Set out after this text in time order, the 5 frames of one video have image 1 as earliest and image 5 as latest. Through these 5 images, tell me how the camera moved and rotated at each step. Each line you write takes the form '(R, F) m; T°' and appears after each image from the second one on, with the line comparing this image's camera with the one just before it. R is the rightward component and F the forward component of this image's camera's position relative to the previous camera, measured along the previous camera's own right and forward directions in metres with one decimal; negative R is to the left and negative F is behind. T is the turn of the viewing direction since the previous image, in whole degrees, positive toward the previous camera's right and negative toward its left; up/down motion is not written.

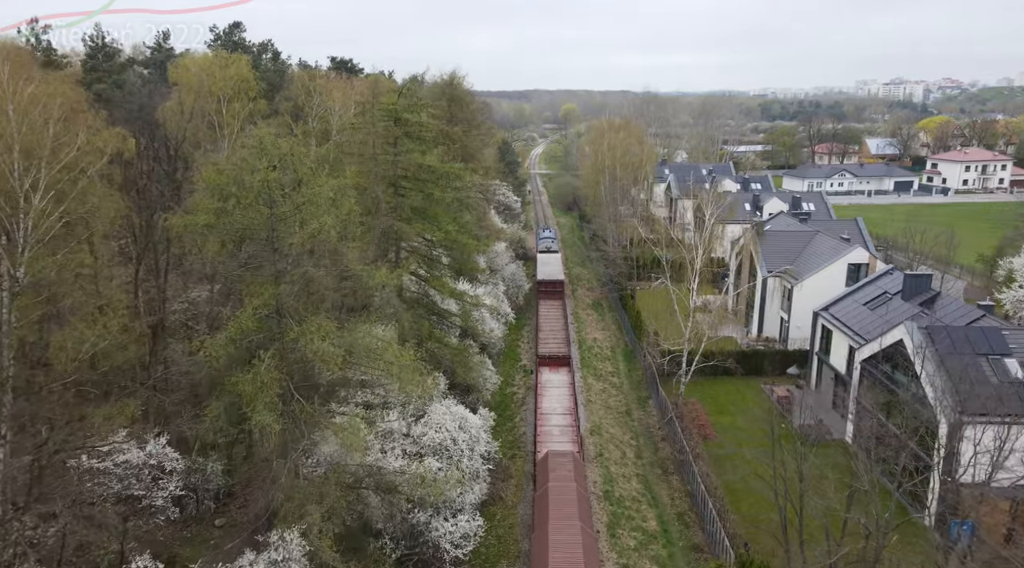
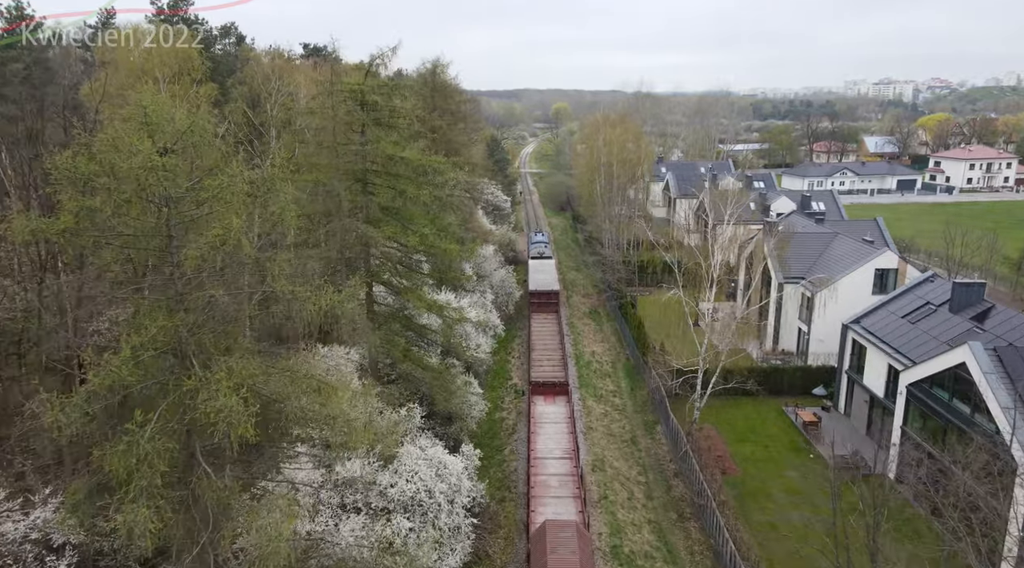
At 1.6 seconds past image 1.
(+0.1, +3.2) m; +1°
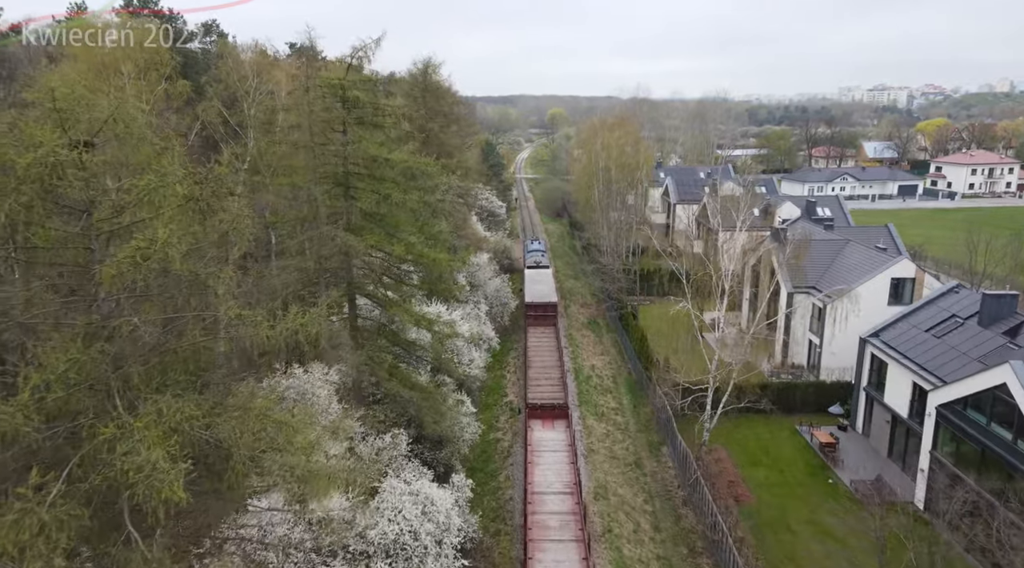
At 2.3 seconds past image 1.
(0.0, +1.5) m; 0°
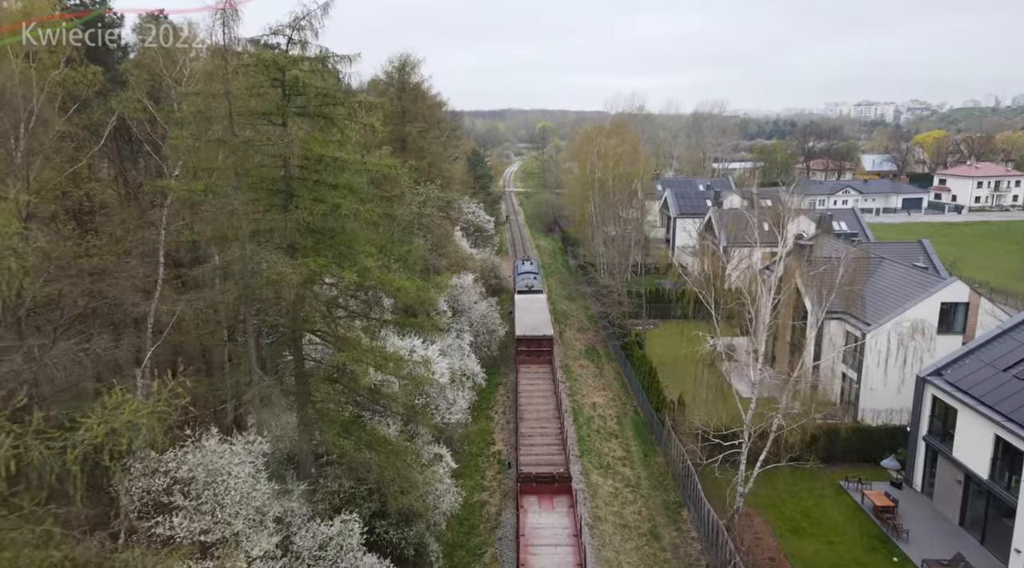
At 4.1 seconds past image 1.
(0.0, +3.7) m; +1°
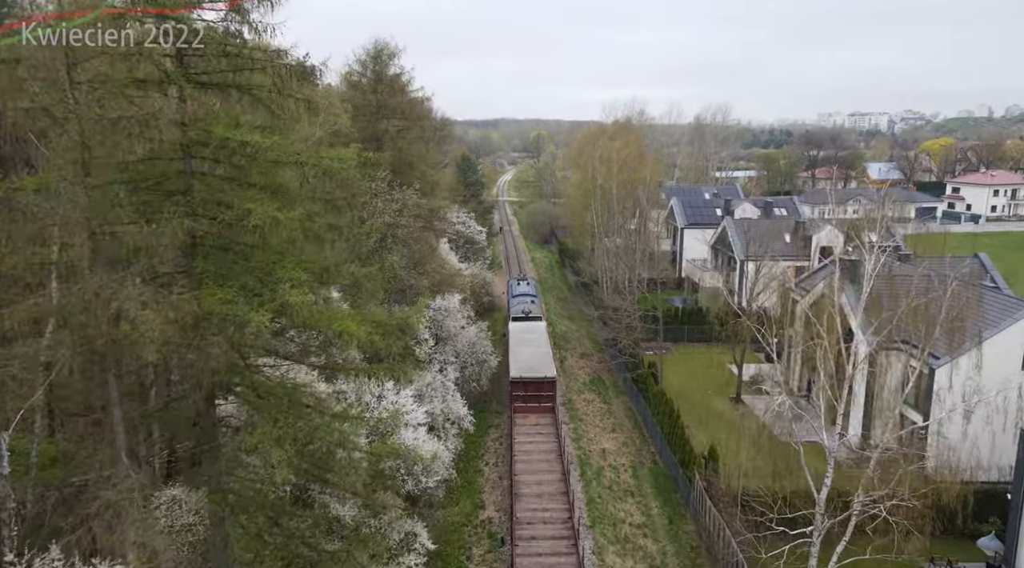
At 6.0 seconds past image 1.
(0.0, +4.0) m; 0°
